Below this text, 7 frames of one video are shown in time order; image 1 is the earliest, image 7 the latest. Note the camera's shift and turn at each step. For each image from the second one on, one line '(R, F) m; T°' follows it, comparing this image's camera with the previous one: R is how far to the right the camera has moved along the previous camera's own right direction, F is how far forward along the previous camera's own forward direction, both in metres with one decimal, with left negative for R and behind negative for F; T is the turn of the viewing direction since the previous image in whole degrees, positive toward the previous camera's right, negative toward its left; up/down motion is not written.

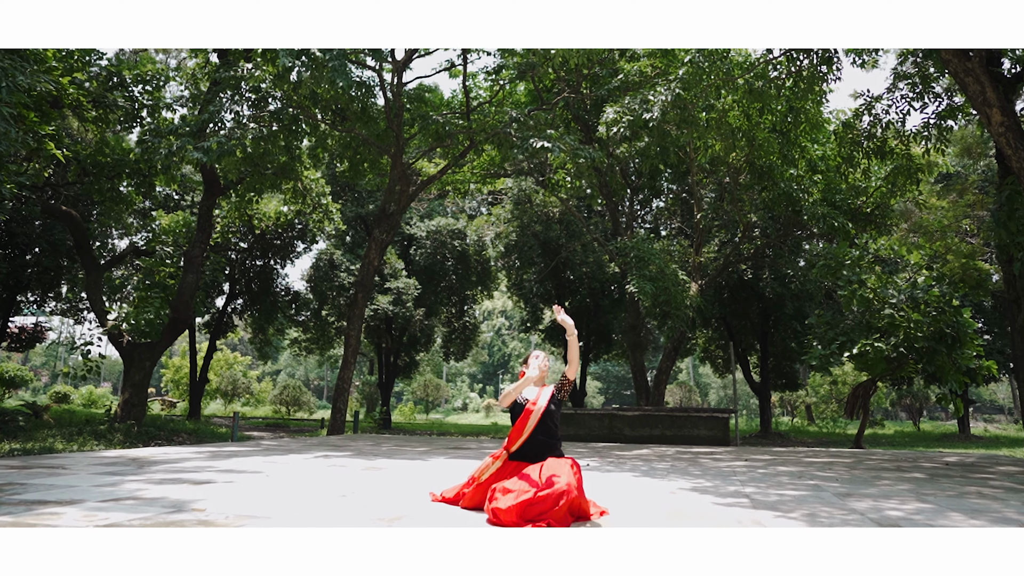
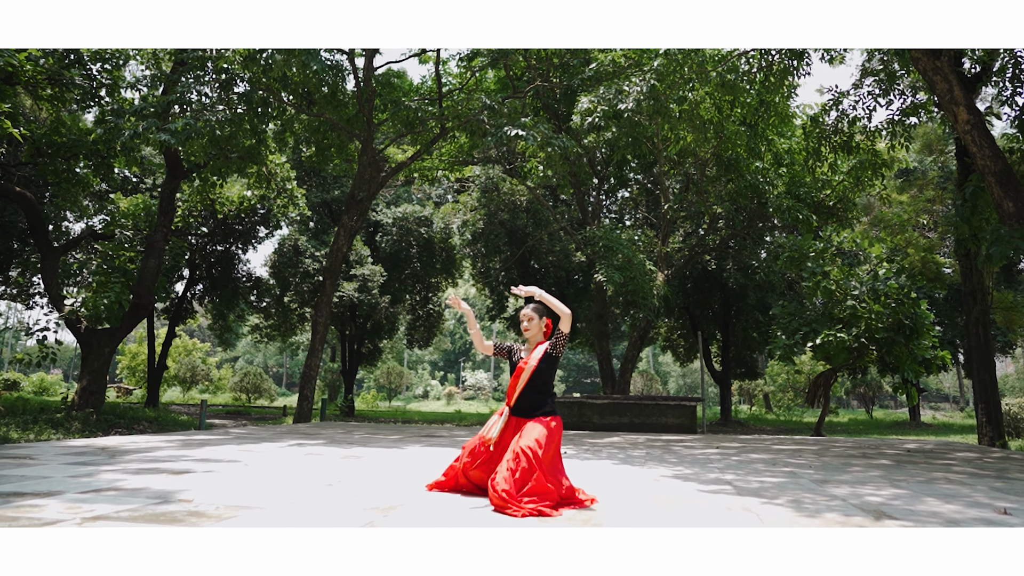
(-0.2, 0.0) m; +3°
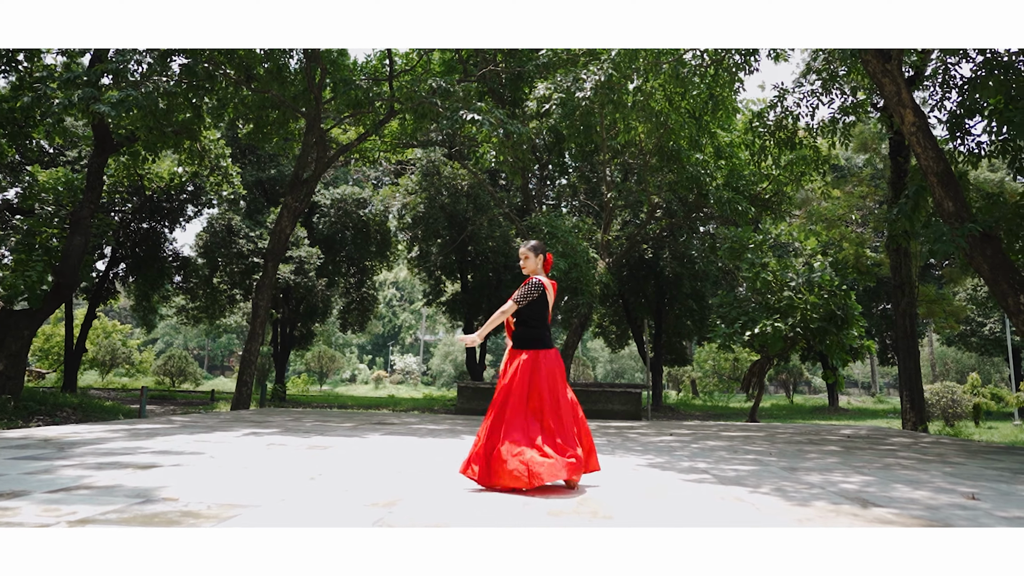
(-0.4, +0.1) m; +6°
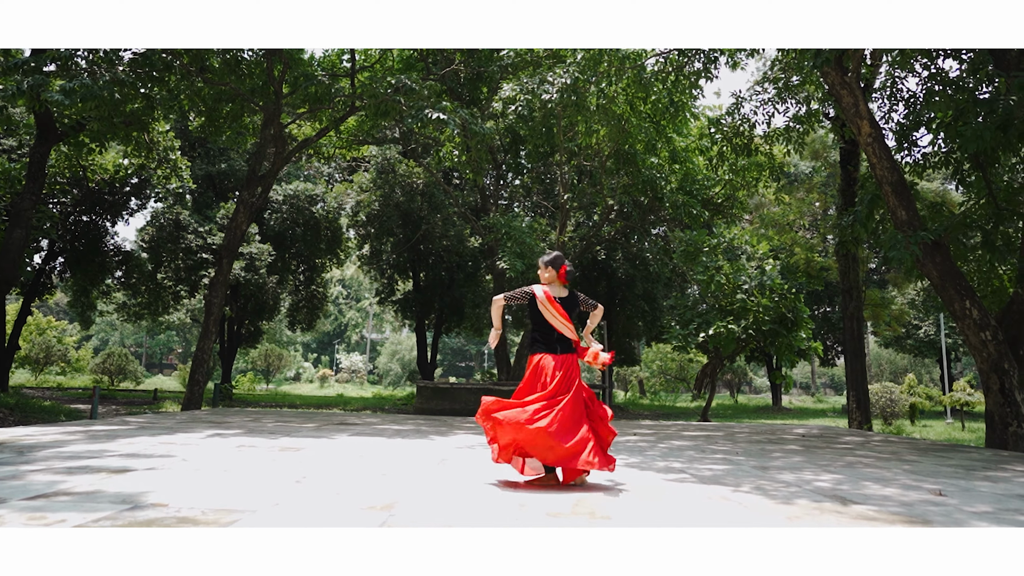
(-0.3, 0.0) m; +4°
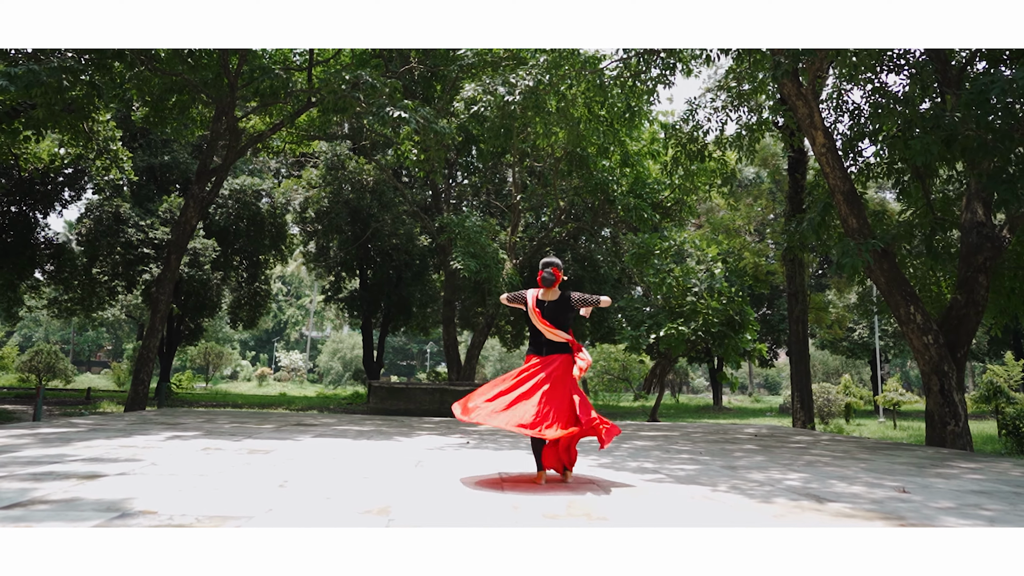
(-0.3, 0.0) m; +5°
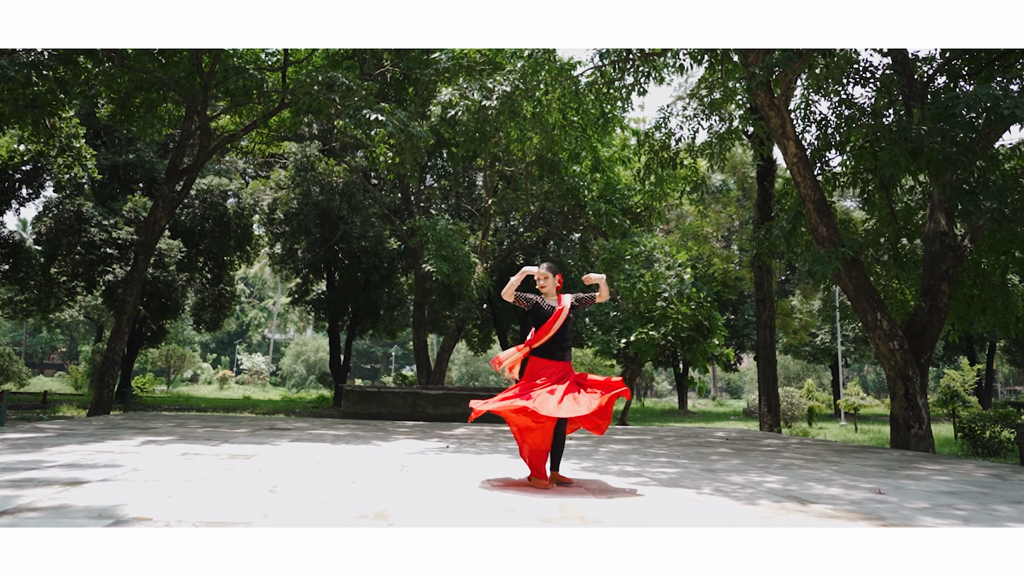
(-0.2, 0.0) m; +3°
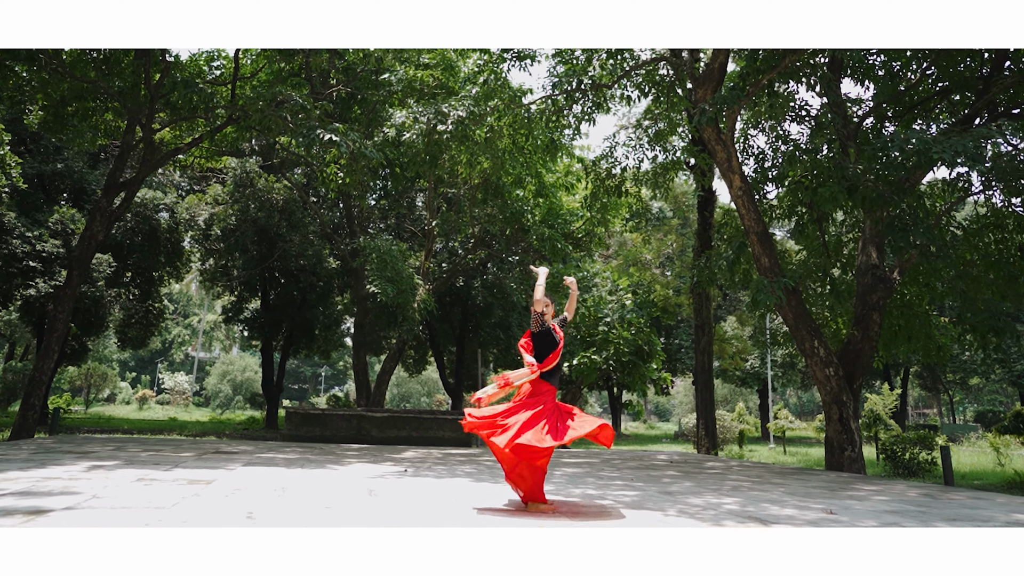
(-0.3, -0.1) m; +5°
